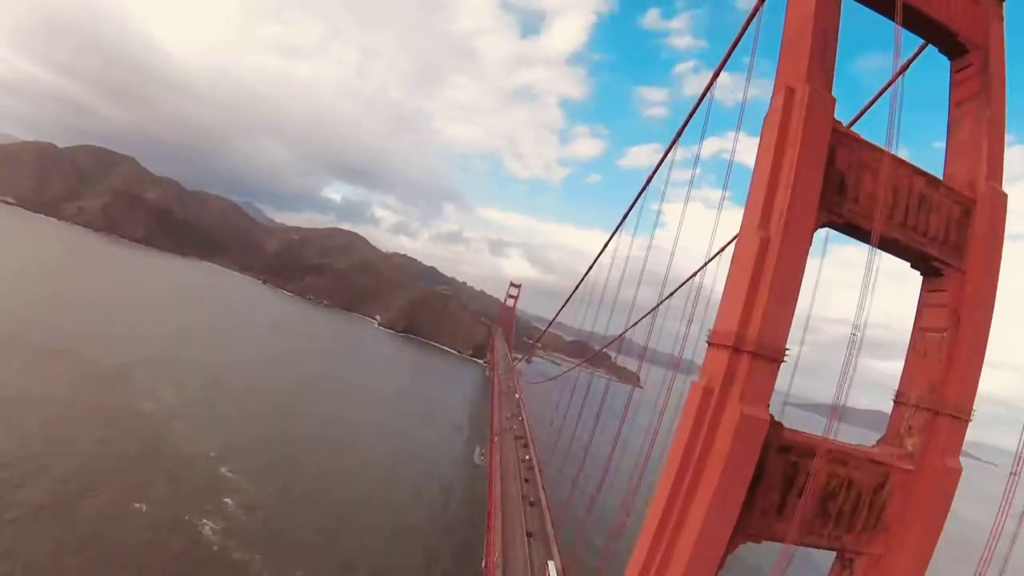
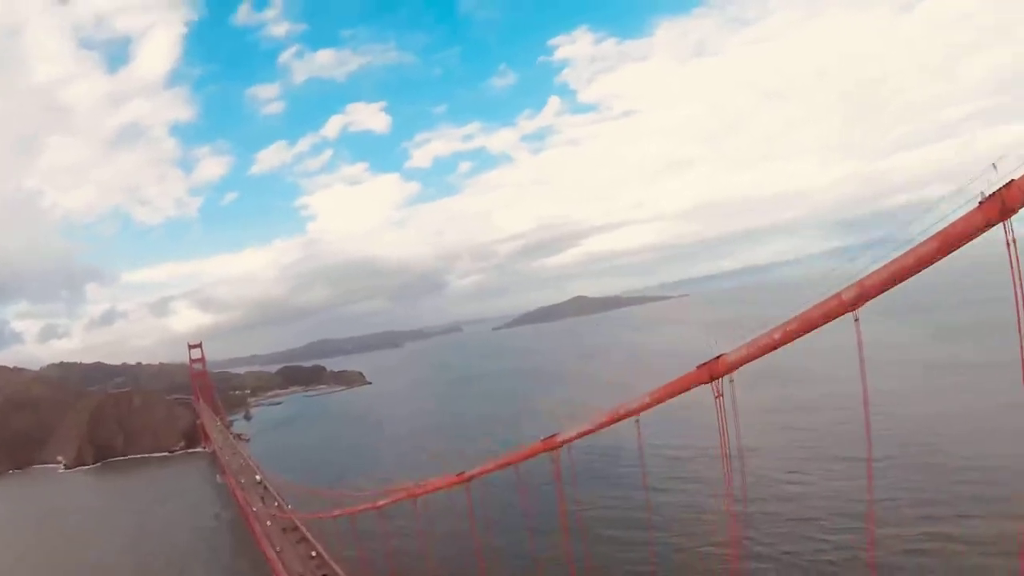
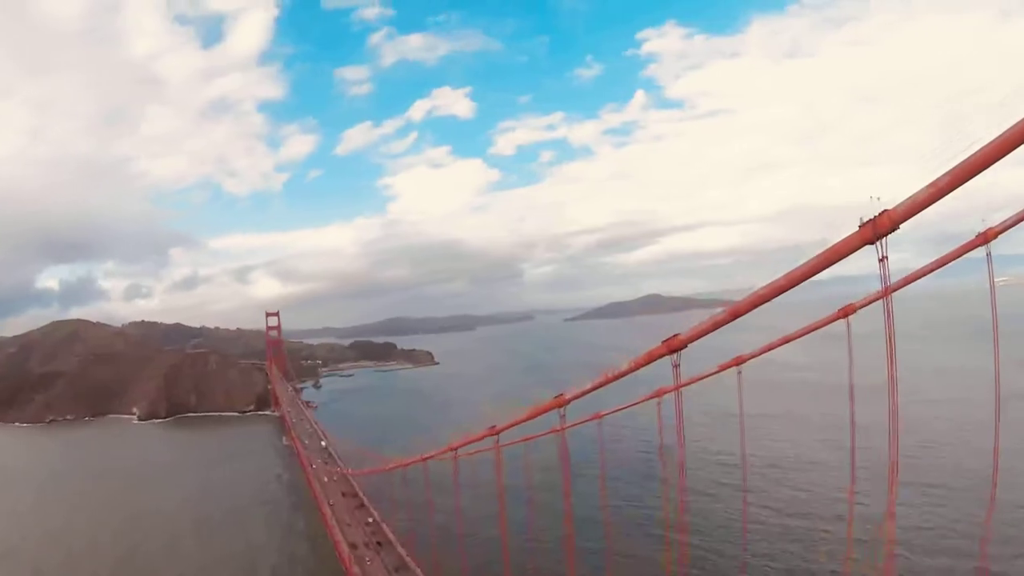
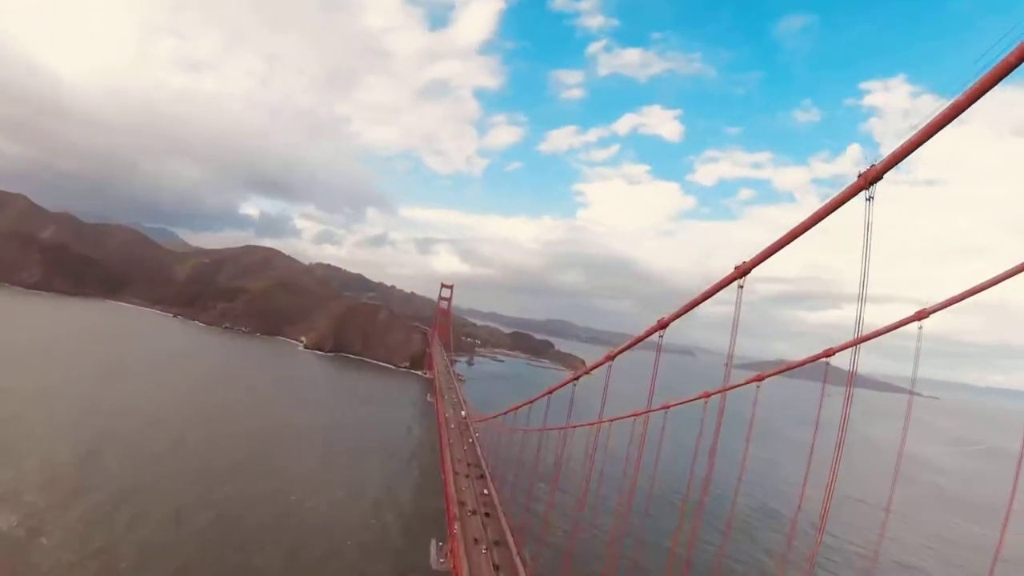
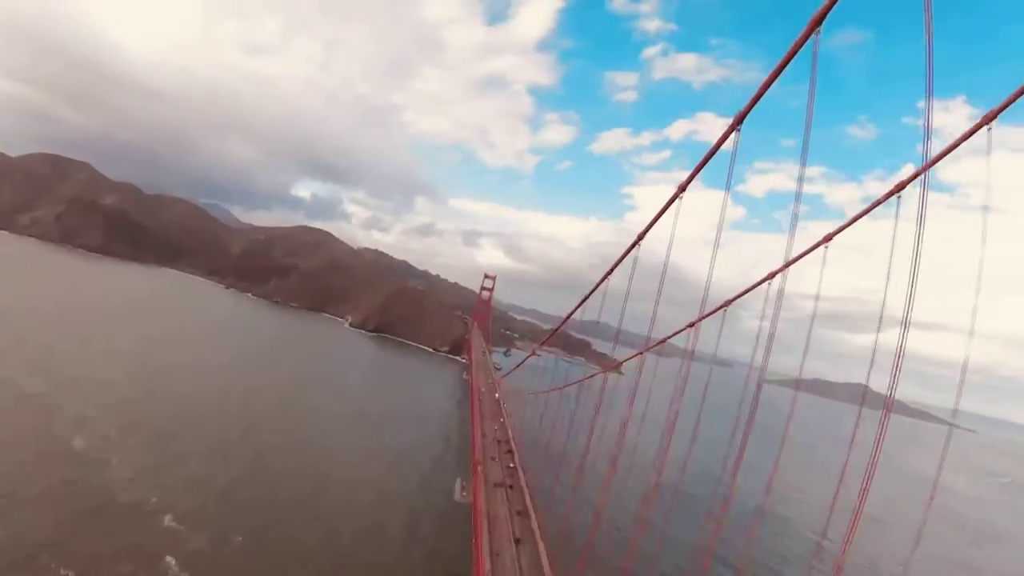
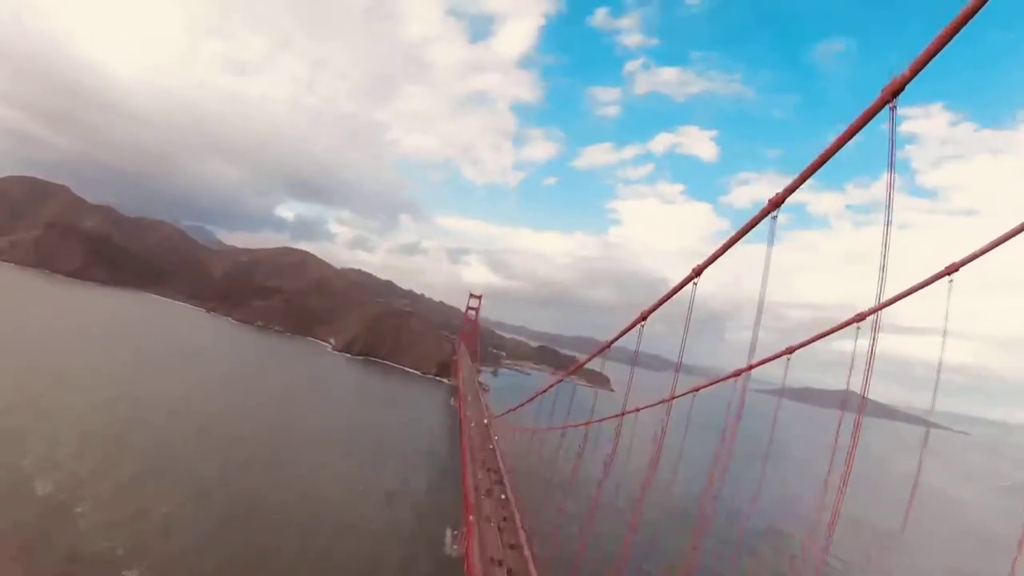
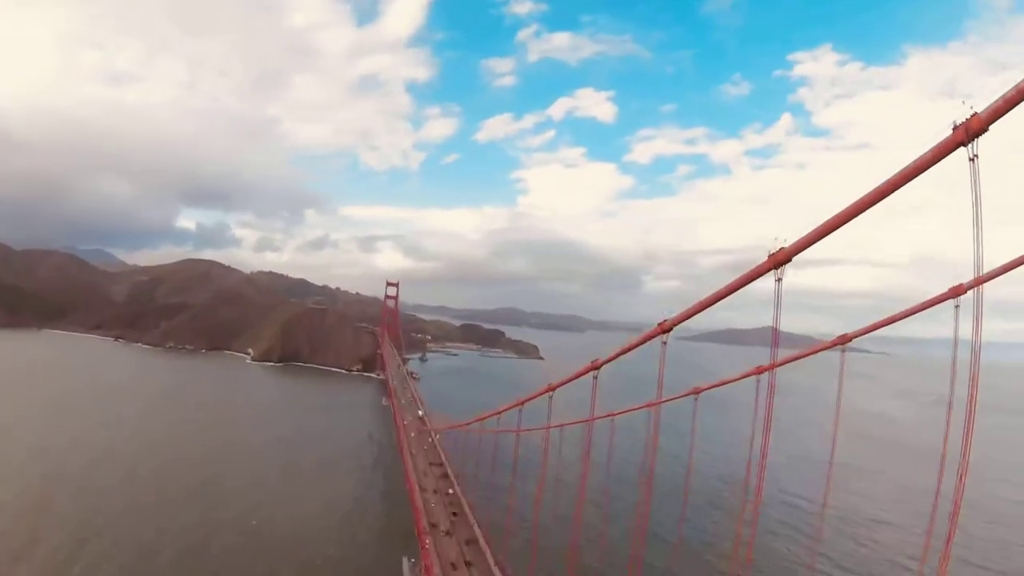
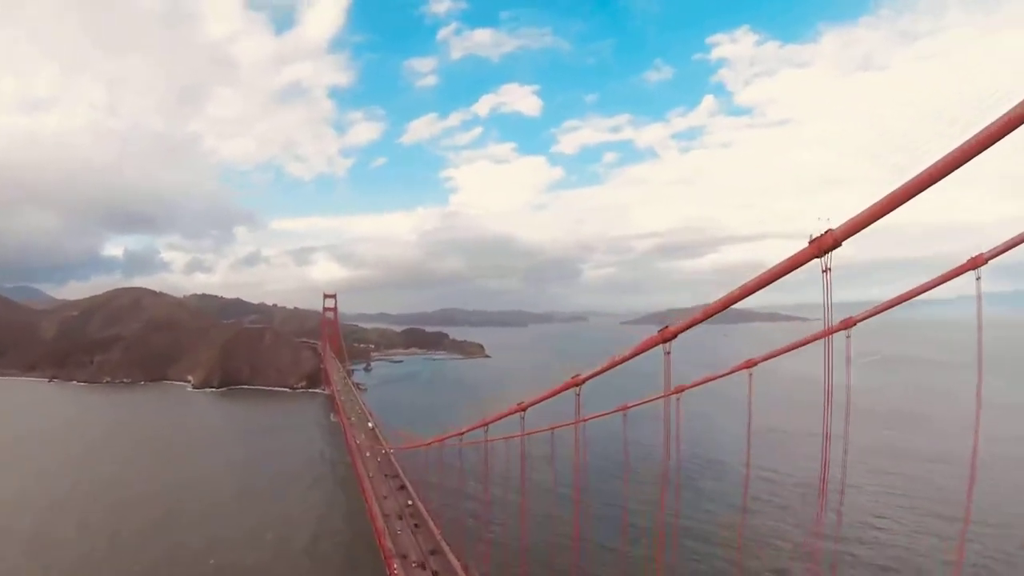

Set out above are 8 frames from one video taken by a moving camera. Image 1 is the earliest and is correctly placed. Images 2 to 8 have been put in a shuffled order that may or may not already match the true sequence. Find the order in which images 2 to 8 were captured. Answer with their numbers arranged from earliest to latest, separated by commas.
5, 6, 4, 7, 8, 3, 2
